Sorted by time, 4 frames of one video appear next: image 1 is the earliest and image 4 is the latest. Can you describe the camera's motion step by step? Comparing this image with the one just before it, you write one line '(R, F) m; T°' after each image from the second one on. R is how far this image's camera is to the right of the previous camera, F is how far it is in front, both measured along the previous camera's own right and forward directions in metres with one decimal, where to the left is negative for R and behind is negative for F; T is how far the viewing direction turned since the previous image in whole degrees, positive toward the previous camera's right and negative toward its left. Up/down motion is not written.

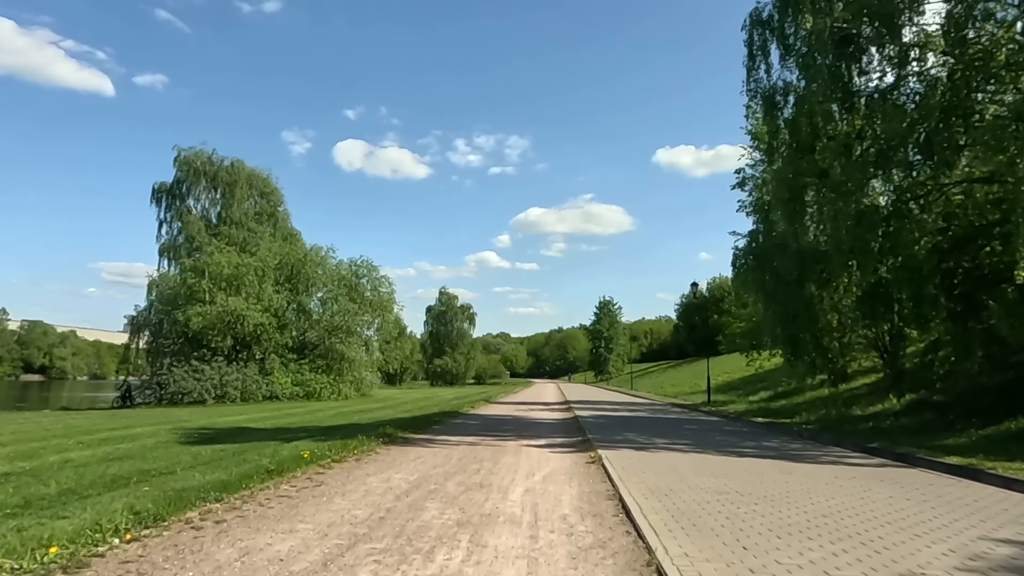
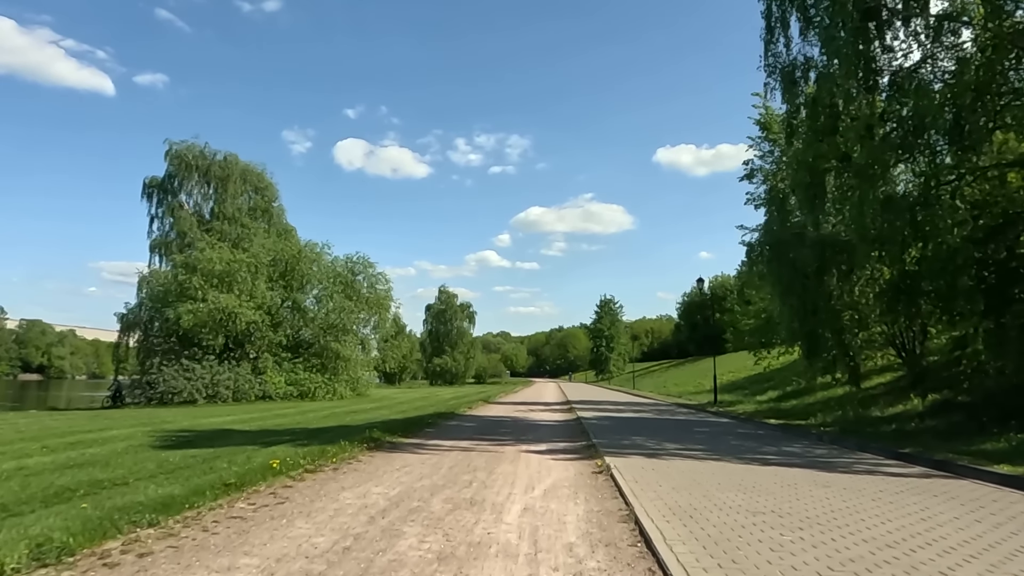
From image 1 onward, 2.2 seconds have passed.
(0.0, +1.3) m; 0°
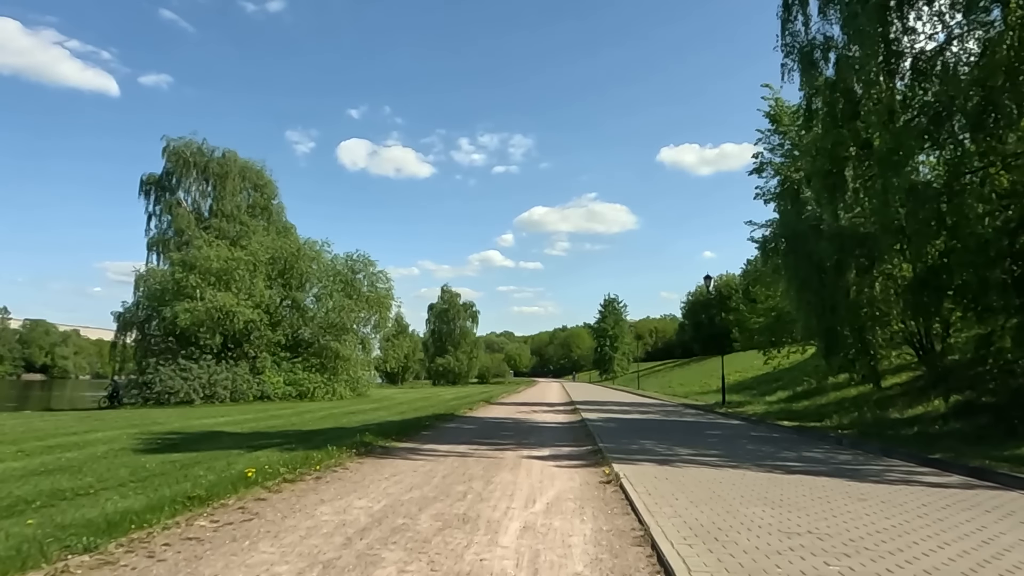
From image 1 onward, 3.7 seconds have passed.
(+0.1, +0.9) m; 0°
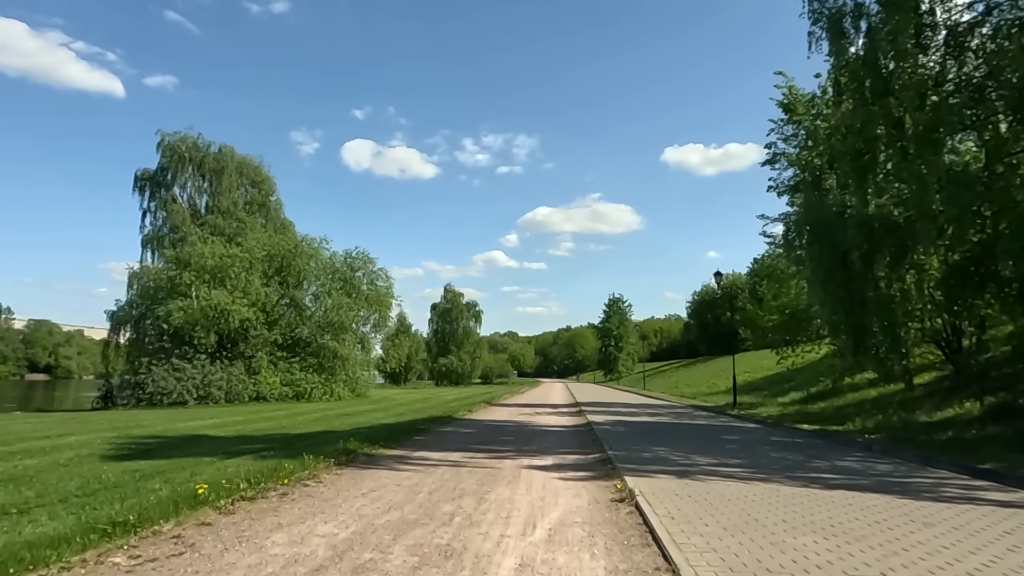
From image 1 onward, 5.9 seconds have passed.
(+0.1, +1.4) m; 0°
